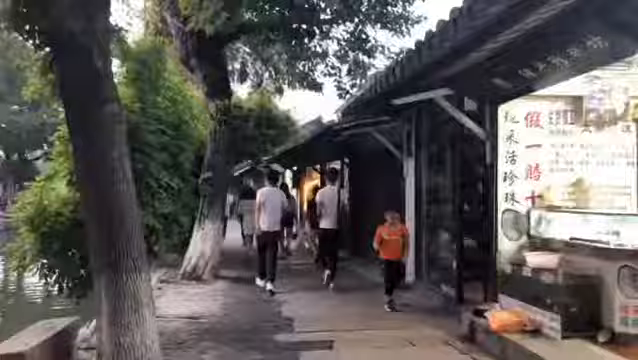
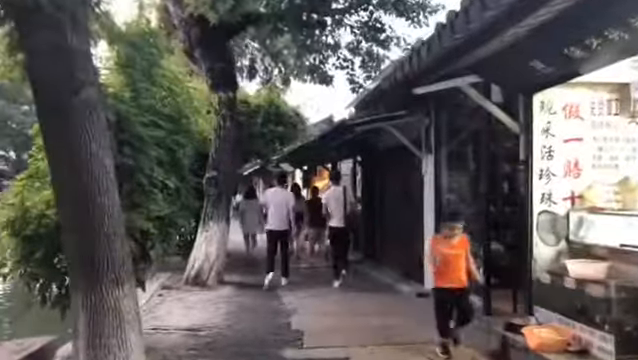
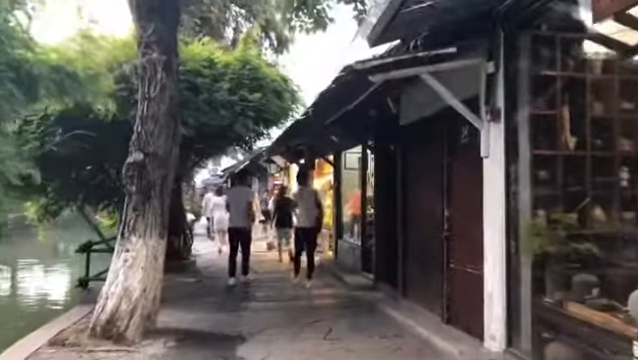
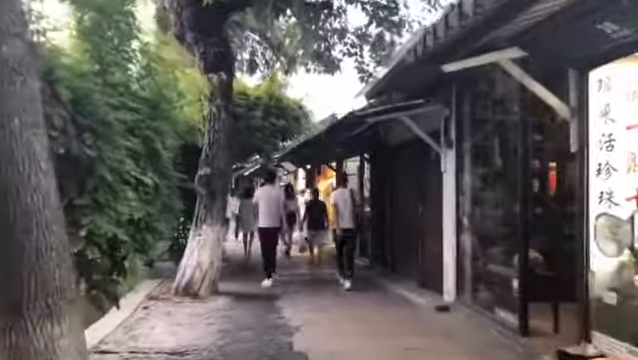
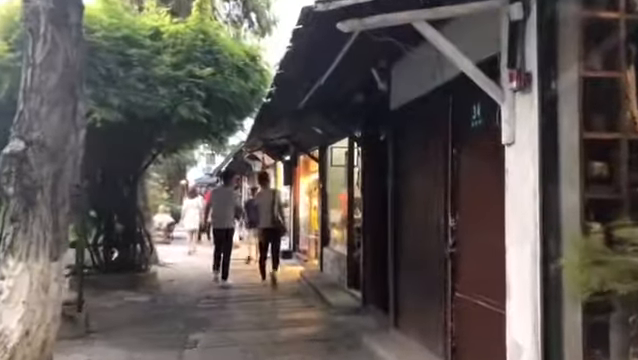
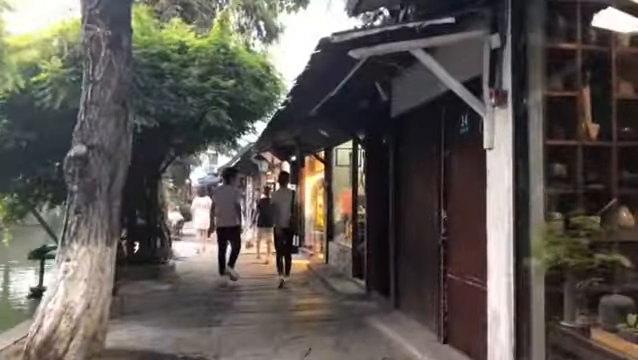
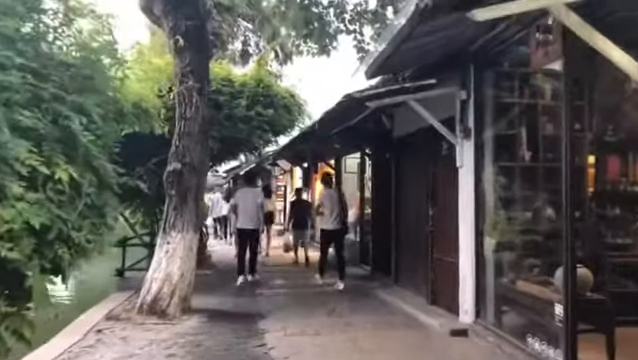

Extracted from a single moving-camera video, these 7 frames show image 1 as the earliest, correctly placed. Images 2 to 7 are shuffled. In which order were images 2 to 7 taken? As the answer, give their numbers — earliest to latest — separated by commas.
2, 4, 7, 3, 6, 5
